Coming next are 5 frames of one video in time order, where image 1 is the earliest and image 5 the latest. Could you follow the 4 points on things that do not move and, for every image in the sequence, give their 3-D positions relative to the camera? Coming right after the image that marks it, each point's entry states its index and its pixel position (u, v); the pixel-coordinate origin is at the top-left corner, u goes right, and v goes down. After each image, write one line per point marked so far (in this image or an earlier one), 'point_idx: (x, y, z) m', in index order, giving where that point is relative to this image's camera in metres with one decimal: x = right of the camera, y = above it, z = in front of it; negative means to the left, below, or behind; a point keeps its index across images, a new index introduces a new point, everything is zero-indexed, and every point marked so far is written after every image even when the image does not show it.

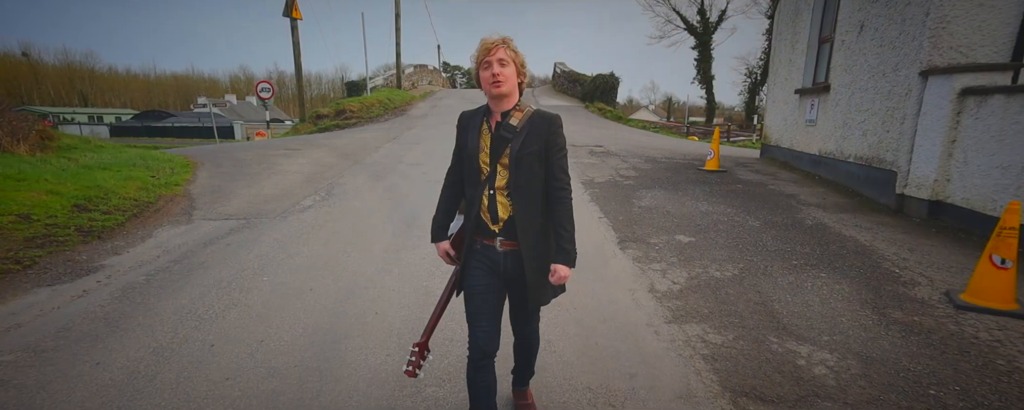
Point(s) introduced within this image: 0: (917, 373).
0: (+2.4, -1.0, +2.7) m
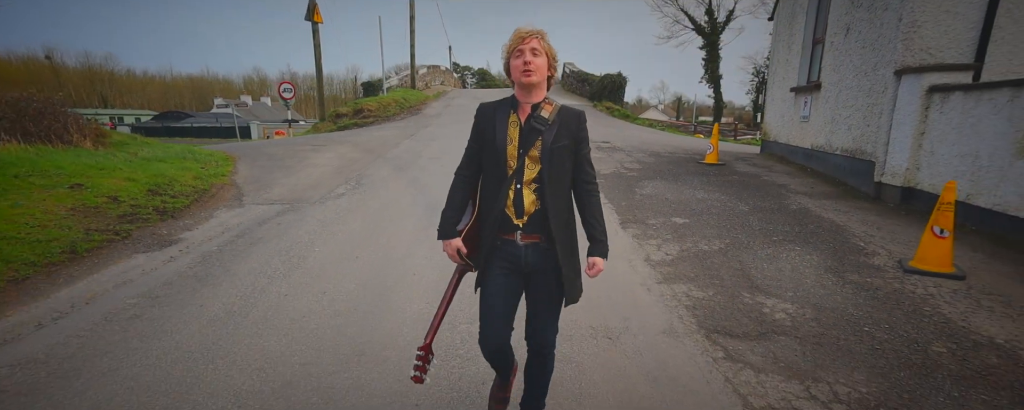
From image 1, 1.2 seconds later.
0: (+2.5, -0.8, +3.4) m
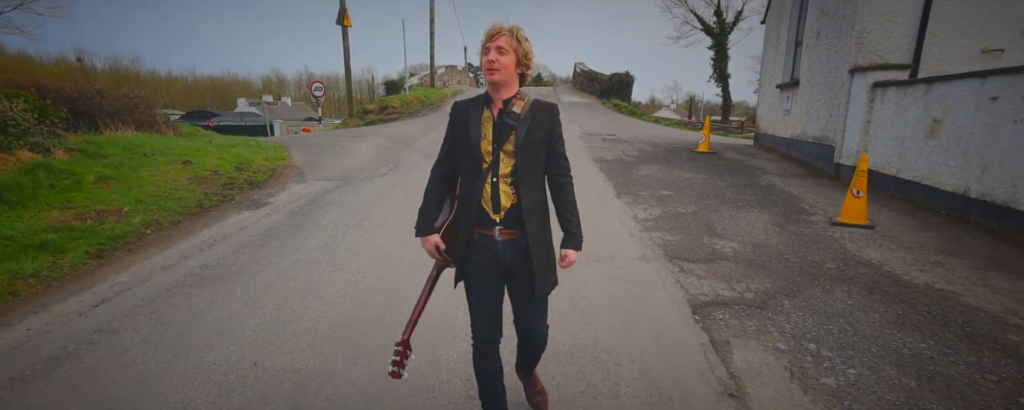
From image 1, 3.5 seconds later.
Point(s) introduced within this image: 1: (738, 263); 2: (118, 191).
0: (+2.7, -0.4, +4.6) m
1: (+2.1, -0.5, +4.3) m
2: (-4.4, +0.2, +5.2) m
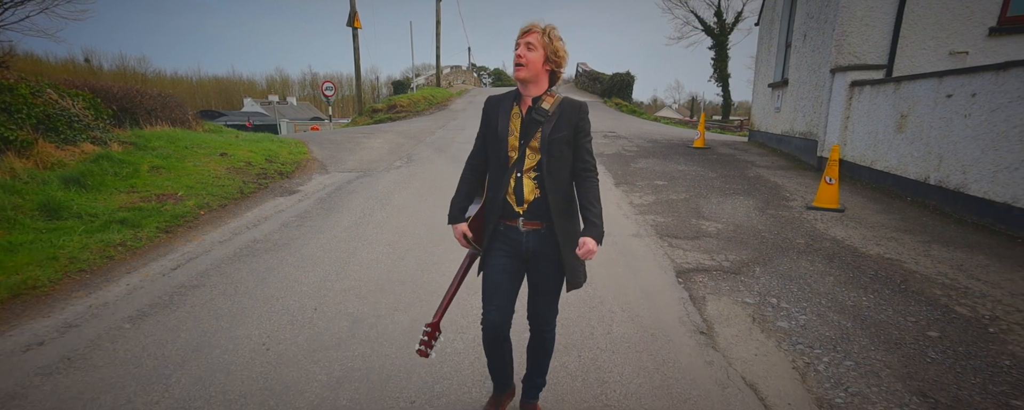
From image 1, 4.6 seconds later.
0: (+2.8, -0.3, +5.2) m
1: (+2.2, -0.4, +4.9) m
2: (-4.3, +0.3, +5.8) m
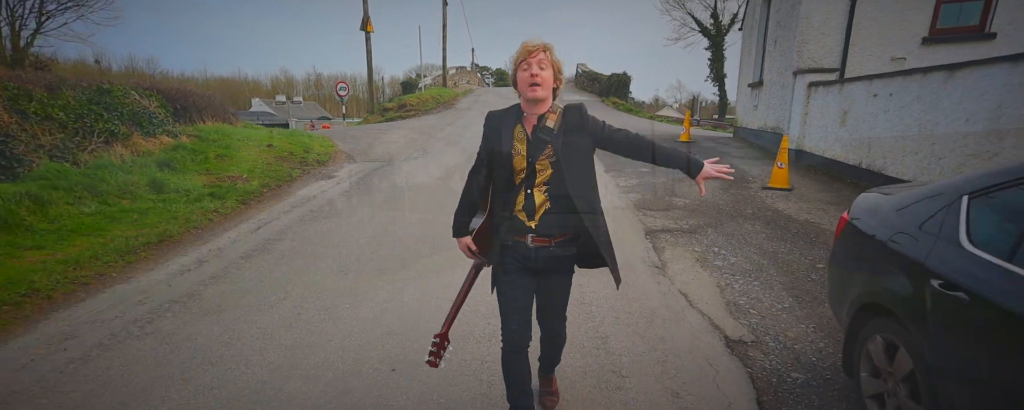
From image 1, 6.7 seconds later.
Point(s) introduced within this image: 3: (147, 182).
0: (+2.8, 0.0, +6.3) m
1: (+2.3, -0.1, +6.1) m
2: (-4.2, +0.6, +7.0) m
3: (-4.4, +0.3, +5.5) m
